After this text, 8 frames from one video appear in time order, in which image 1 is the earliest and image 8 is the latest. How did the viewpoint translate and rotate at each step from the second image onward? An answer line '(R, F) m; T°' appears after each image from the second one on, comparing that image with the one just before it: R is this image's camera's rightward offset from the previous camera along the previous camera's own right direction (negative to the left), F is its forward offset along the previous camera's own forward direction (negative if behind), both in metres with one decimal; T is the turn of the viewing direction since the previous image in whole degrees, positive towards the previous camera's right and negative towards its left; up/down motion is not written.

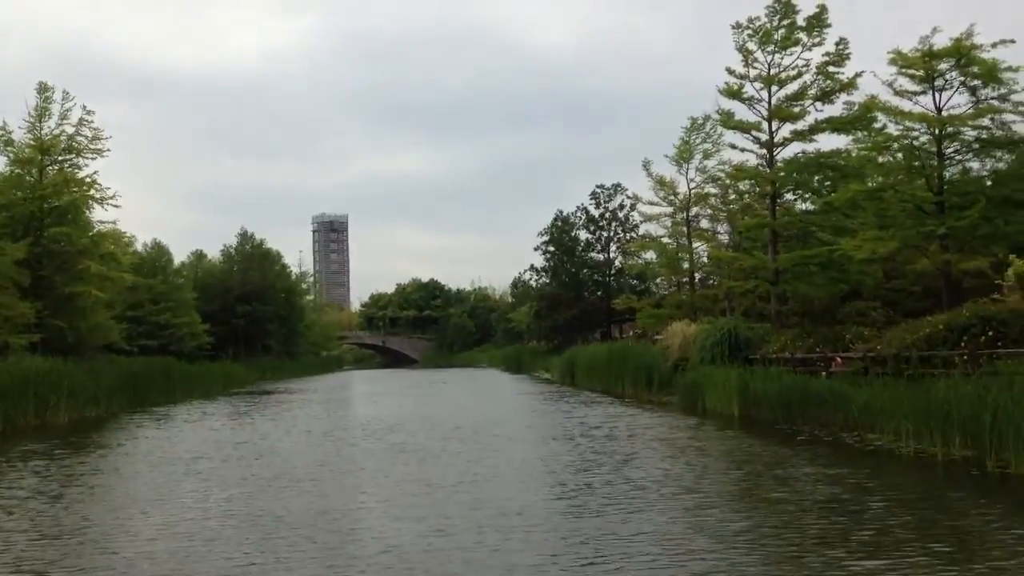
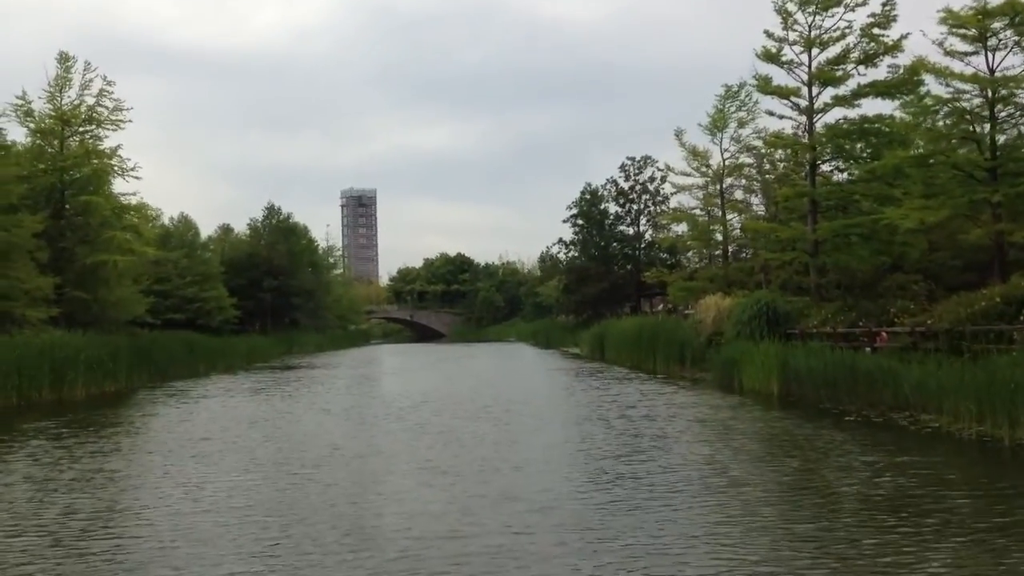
(0.0, +1.2) m; -2°
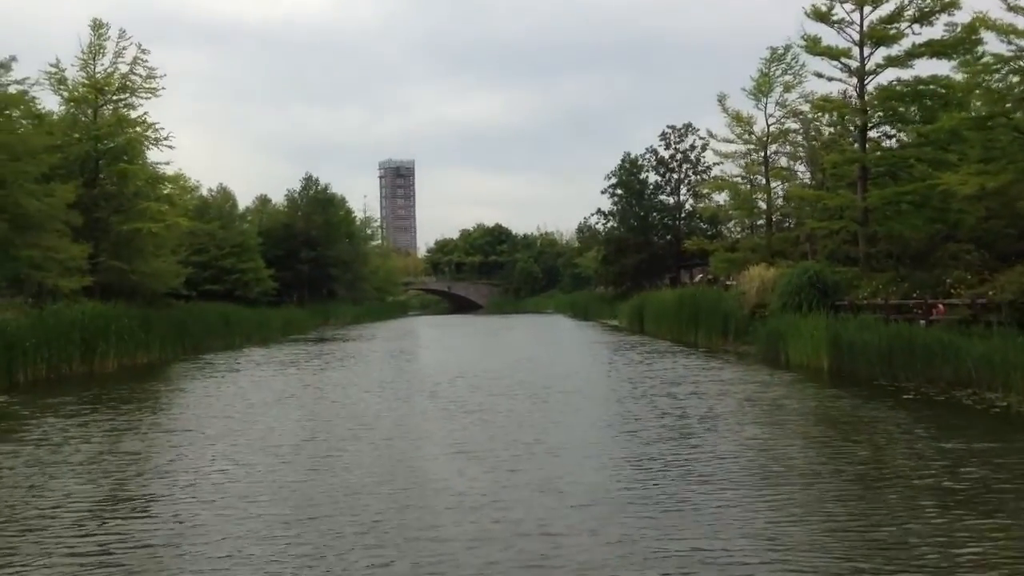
(0.0, +0.9) m; -2°
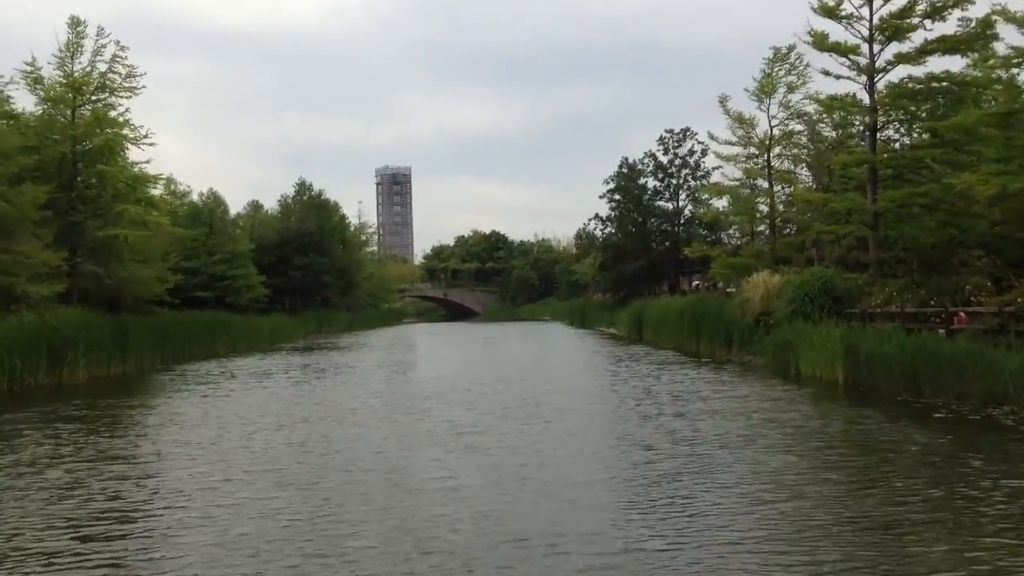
(+0.1, +1.6) m; 0°
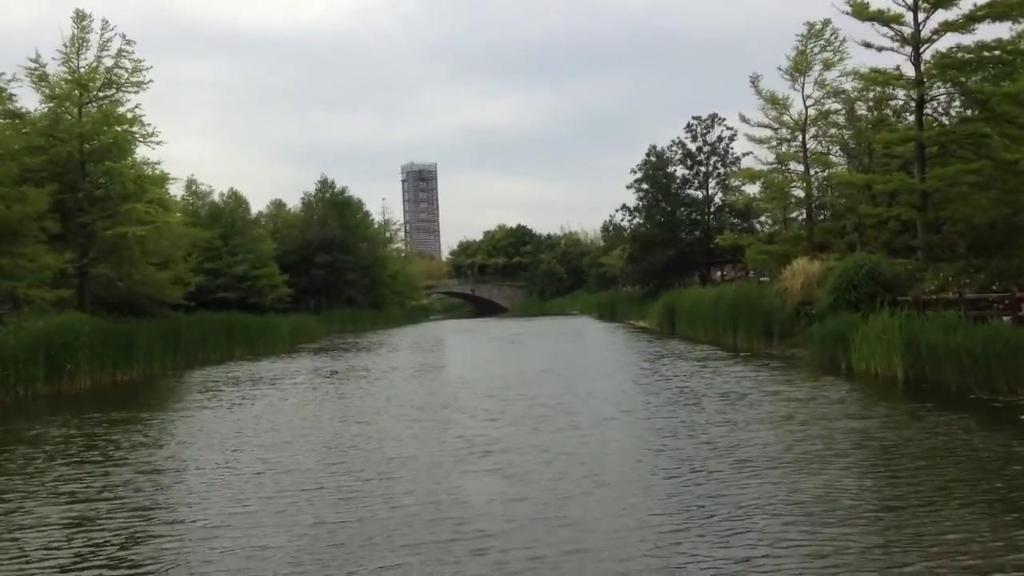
(+0.1, +1.8) m; -2°
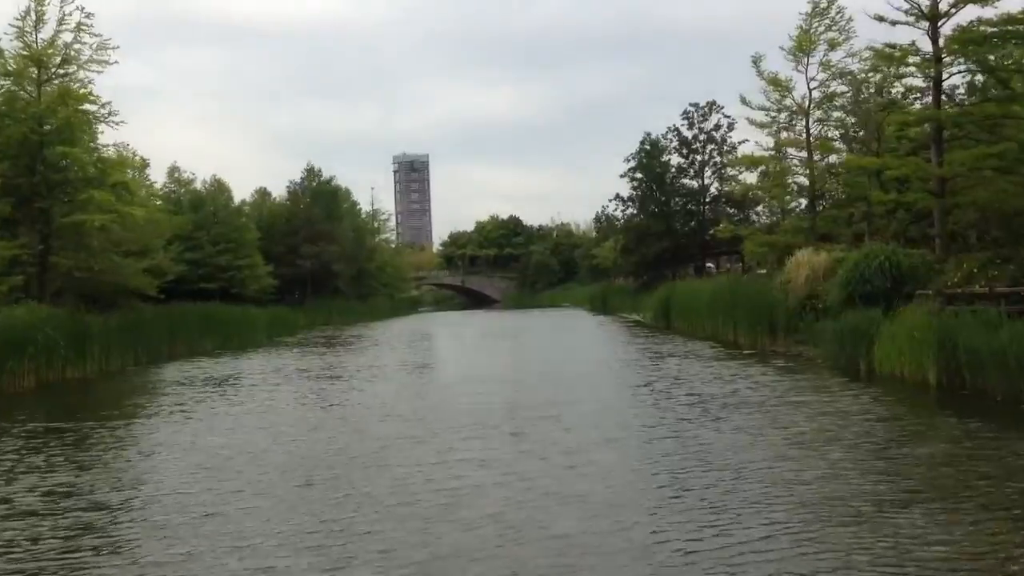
(+0.2, +2.3) m; 0°
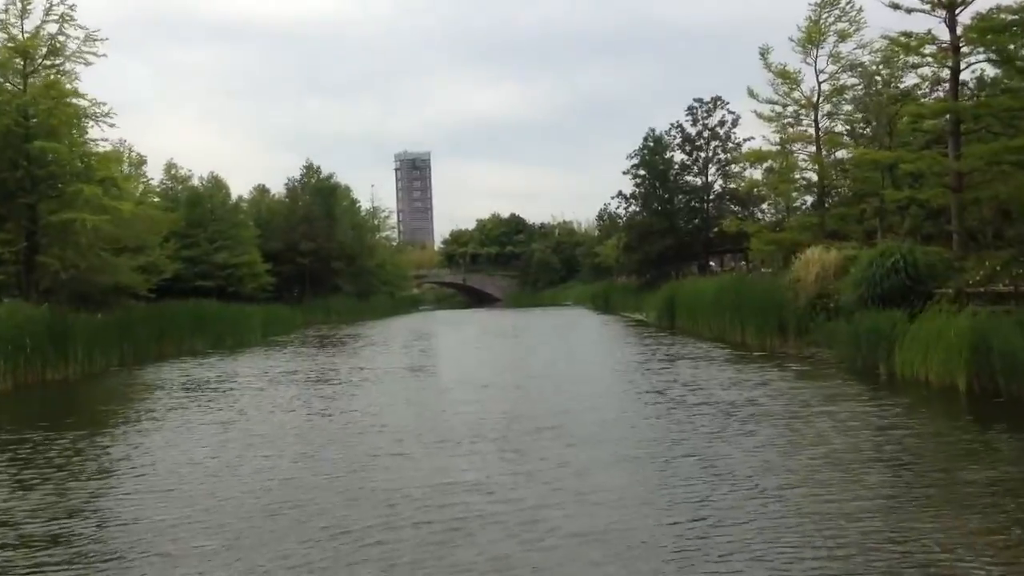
(+0.1, +1.2) m; 0°
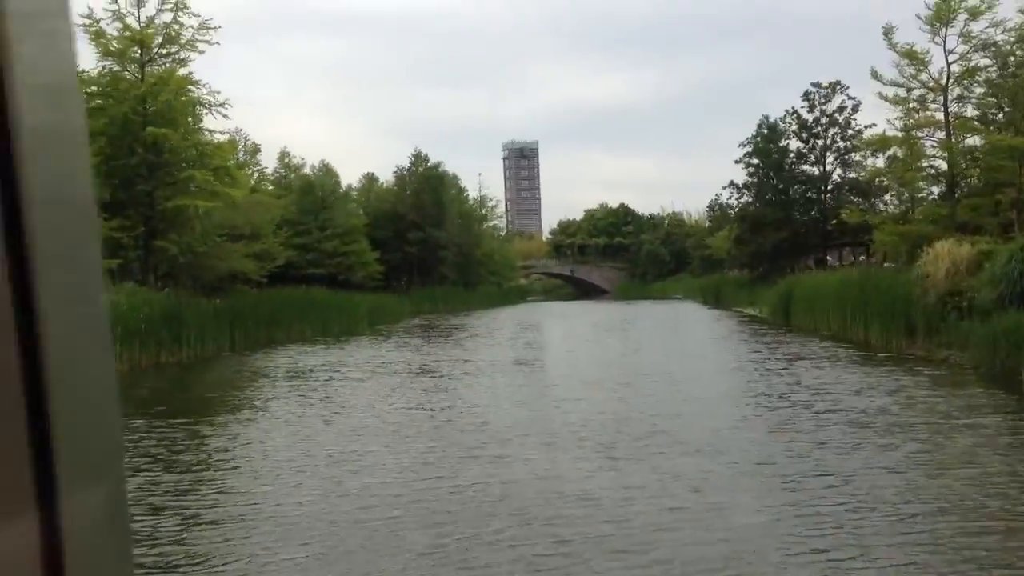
(0.0, +0.8) m; -6°
